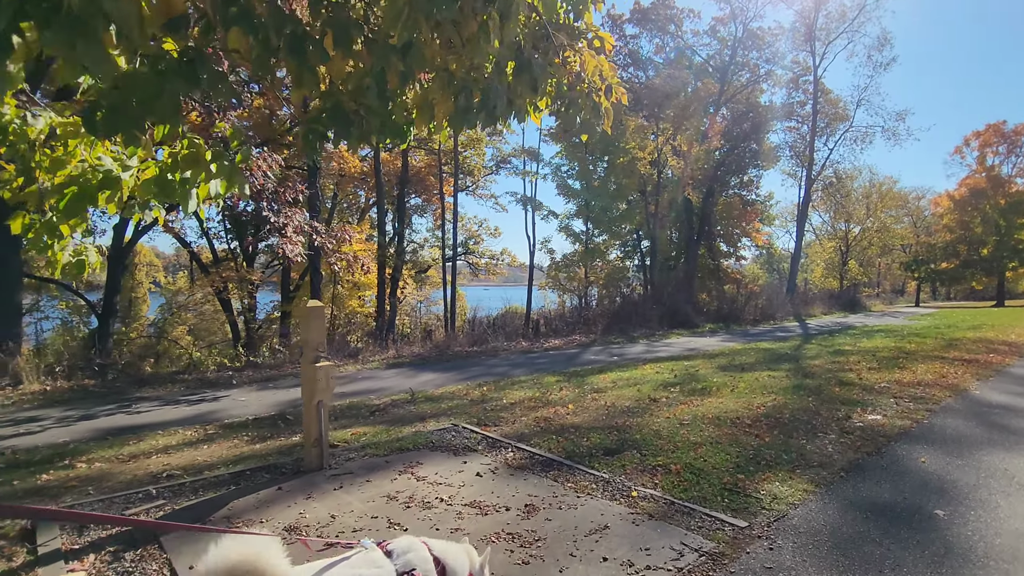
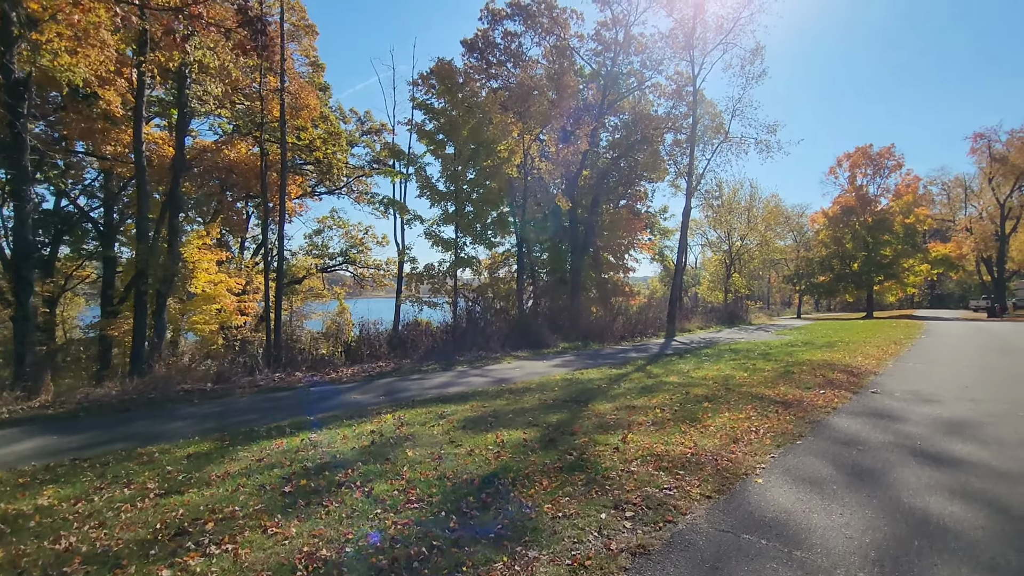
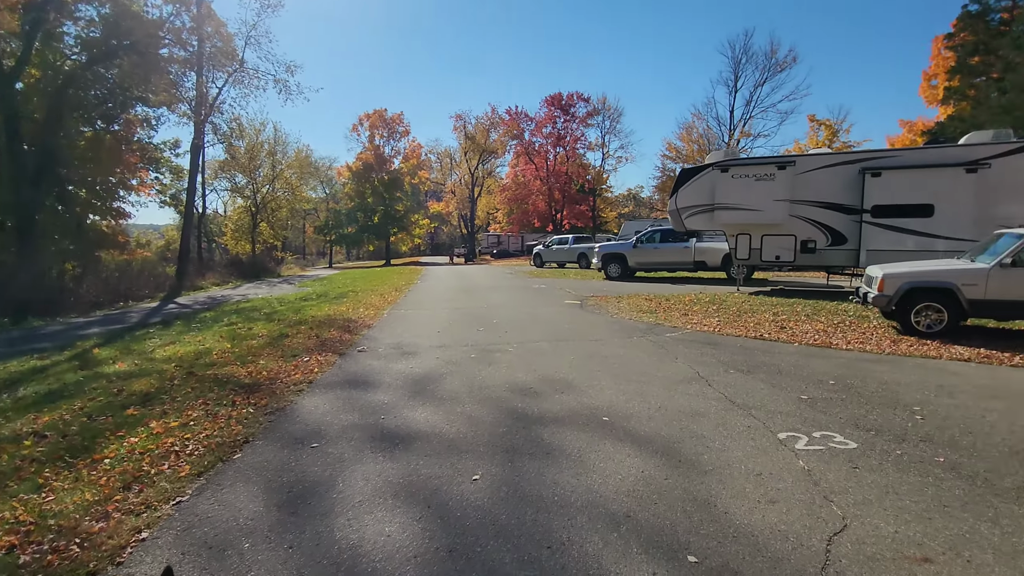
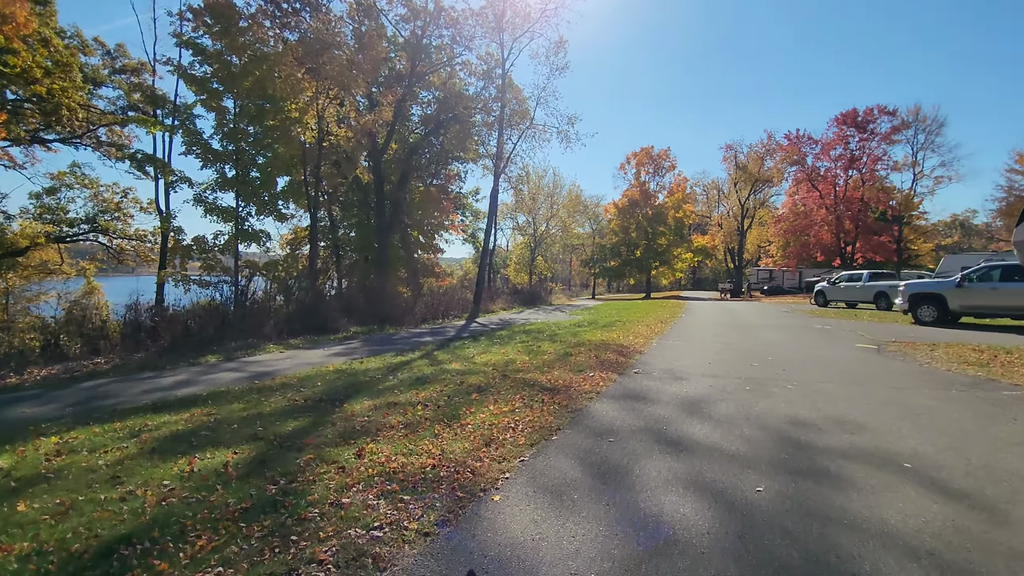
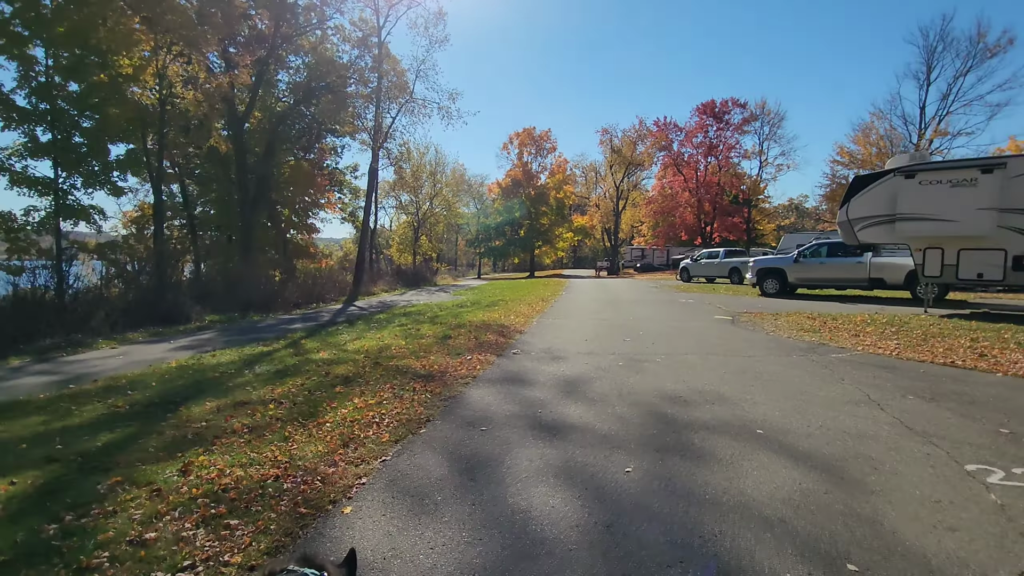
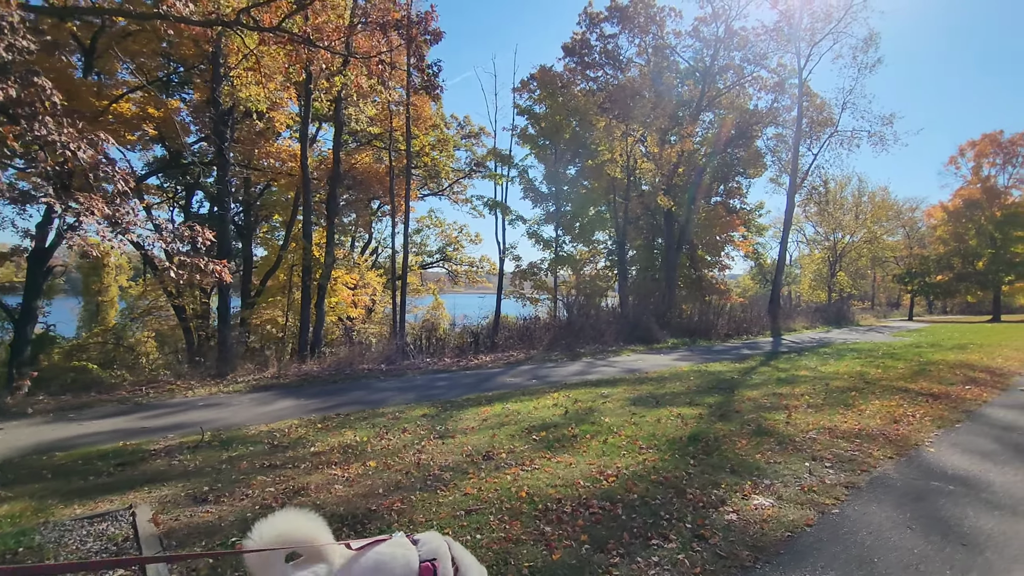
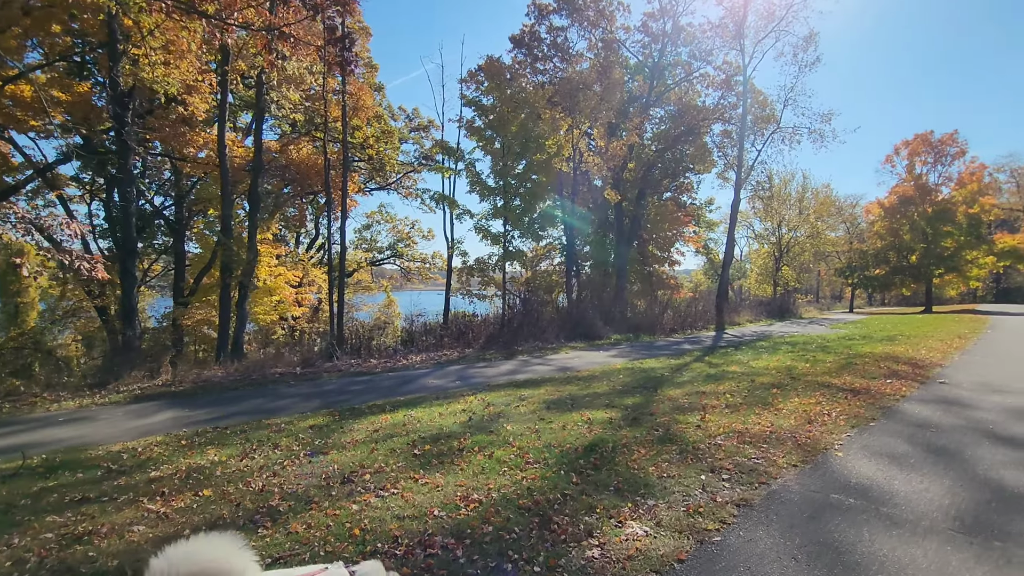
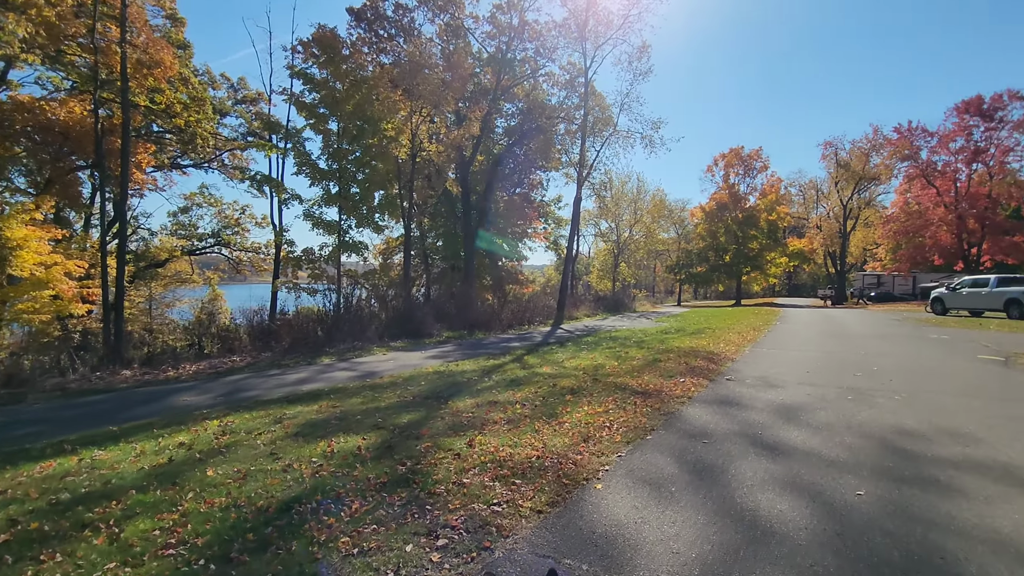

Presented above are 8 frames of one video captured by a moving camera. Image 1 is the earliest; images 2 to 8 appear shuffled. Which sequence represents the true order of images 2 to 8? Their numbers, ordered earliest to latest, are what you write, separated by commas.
6, 7, 2, 8, 4, 5, 3
